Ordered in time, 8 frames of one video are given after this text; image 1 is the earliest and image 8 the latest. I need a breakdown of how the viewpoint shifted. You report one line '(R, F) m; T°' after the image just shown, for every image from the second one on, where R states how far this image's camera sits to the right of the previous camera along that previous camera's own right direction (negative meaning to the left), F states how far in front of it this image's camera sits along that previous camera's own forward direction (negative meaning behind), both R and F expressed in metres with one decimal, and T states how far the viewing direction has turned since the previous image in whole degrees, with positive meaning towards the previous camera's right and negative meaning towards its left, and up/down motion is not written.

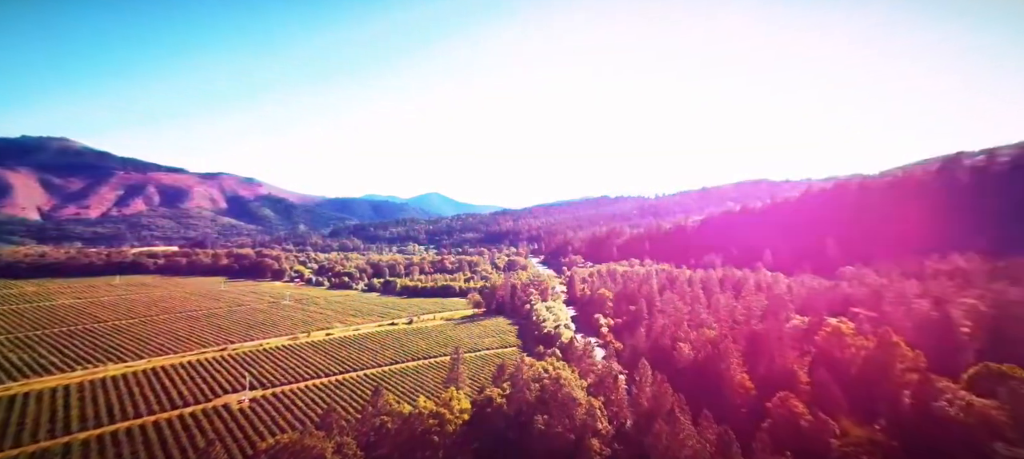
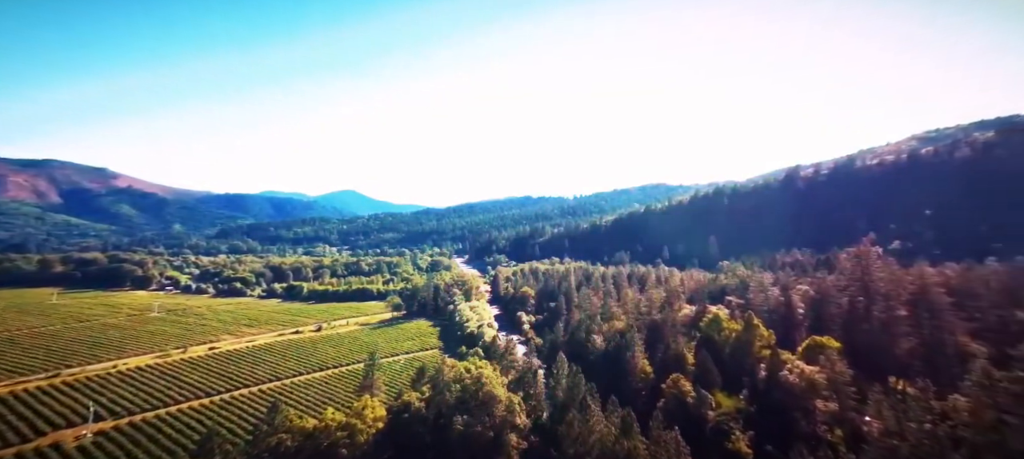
(-3.6, -10.7) m; +11°
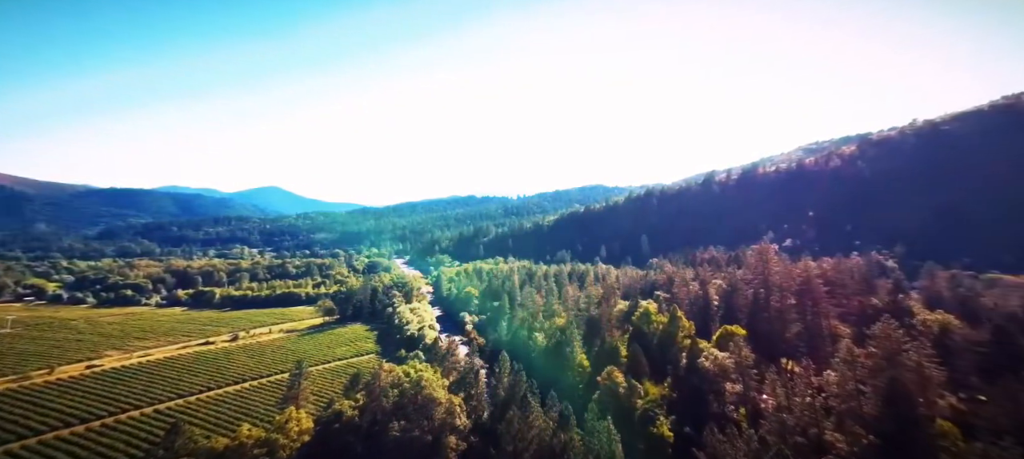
(+1.2, -5.2) m; +6°
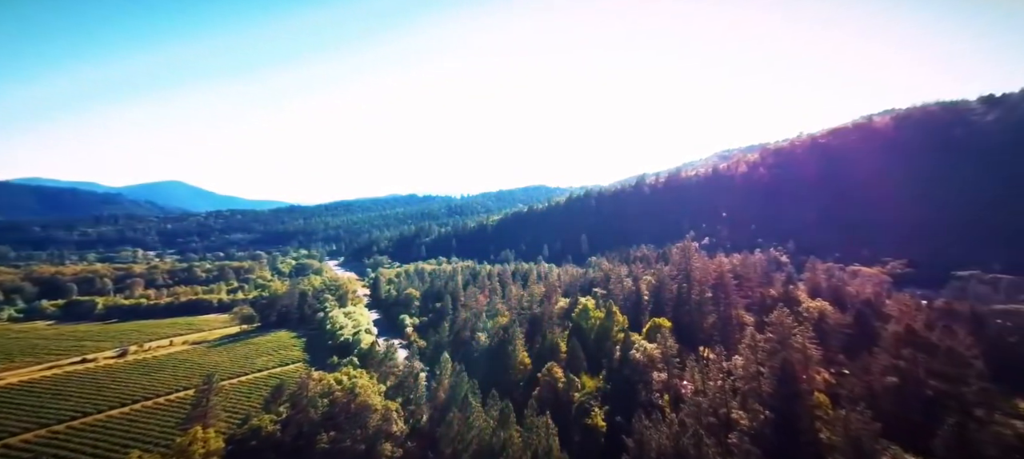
(+1.1, -3.8) m; +6°
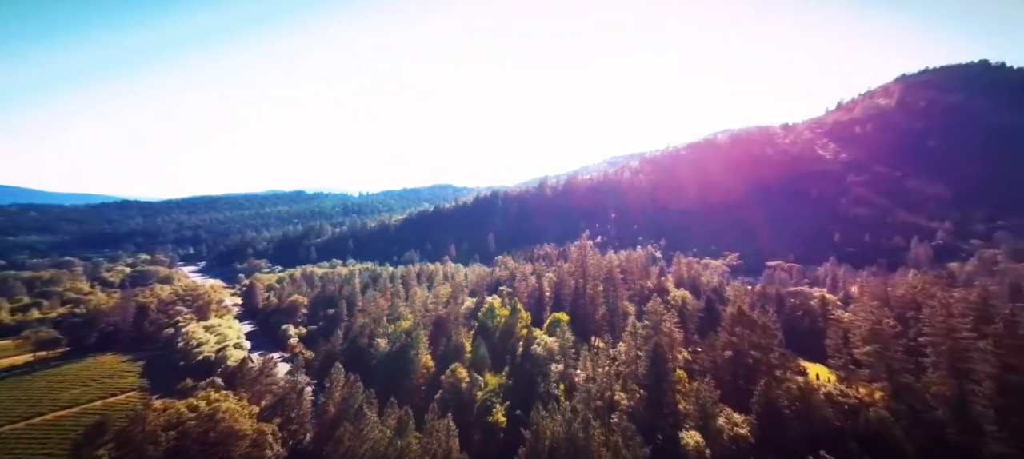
(+1.2, -4.0) m; +10°
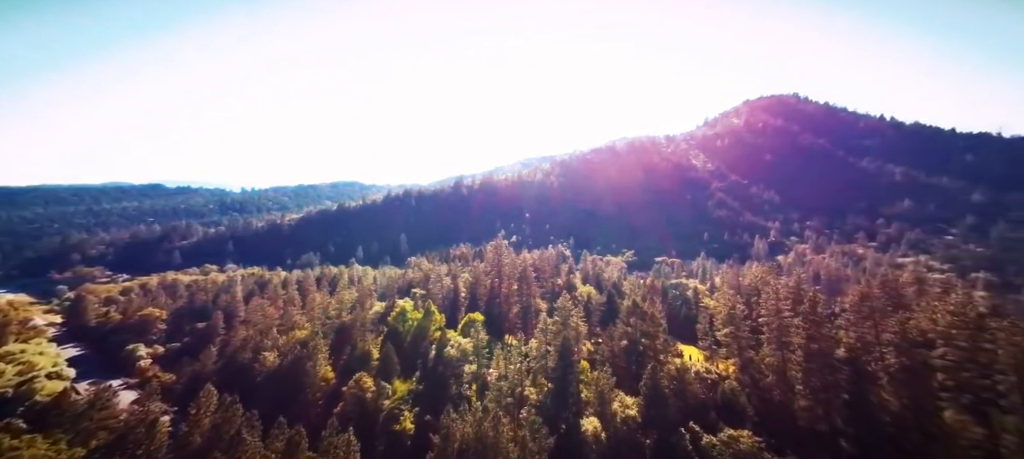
(+0.8, -2.2) m; +9°
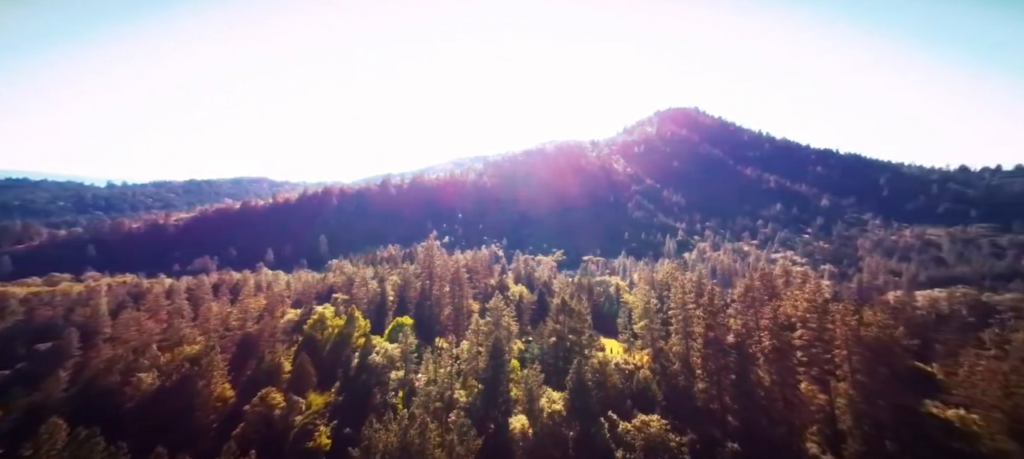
(+0.5, -1.1) m; +7°
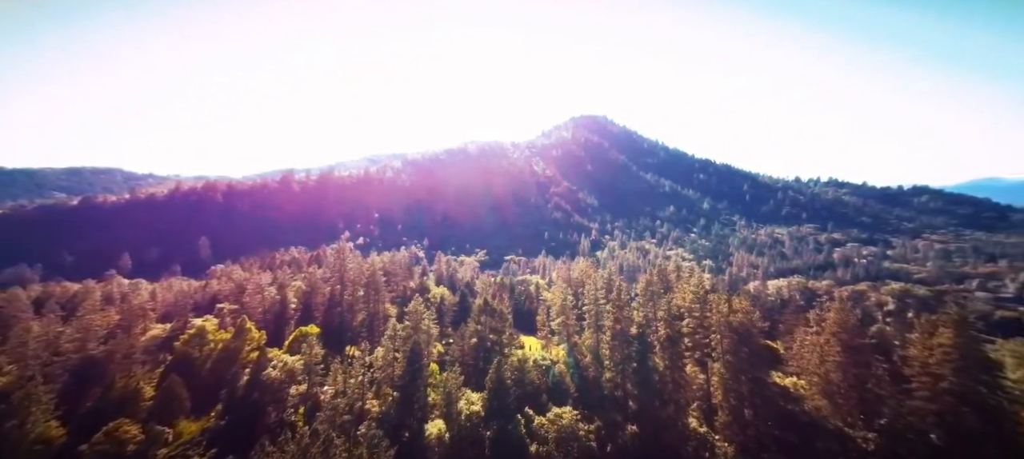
(+0.4, -0.9) m; +8°
